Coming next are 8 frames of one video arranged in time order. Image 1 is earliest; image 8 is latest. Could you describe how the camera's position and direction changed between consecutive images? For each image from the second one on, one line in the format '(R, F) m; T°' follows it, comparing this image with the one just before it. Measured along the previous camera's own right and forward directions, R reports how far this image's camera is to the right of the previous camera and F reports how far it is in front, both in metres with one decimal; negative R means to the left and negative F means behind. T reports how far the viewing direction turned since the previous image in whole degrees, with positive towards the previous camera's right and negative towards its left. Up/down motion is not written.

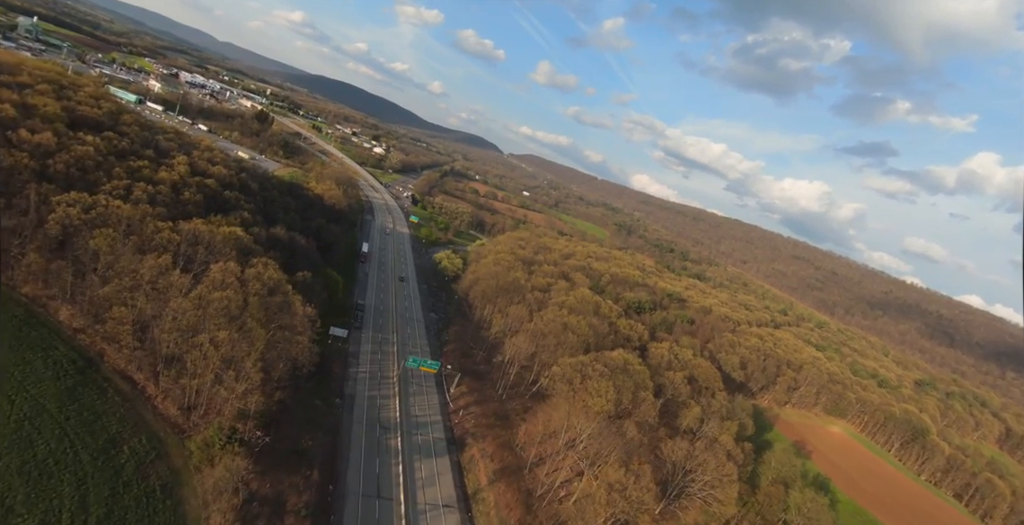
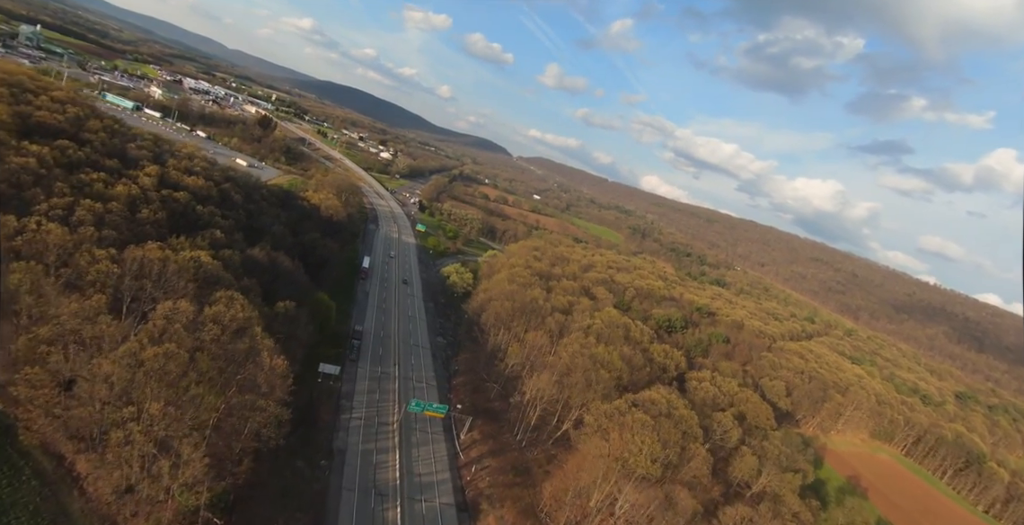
(-0.7, +6.6) m; -1°
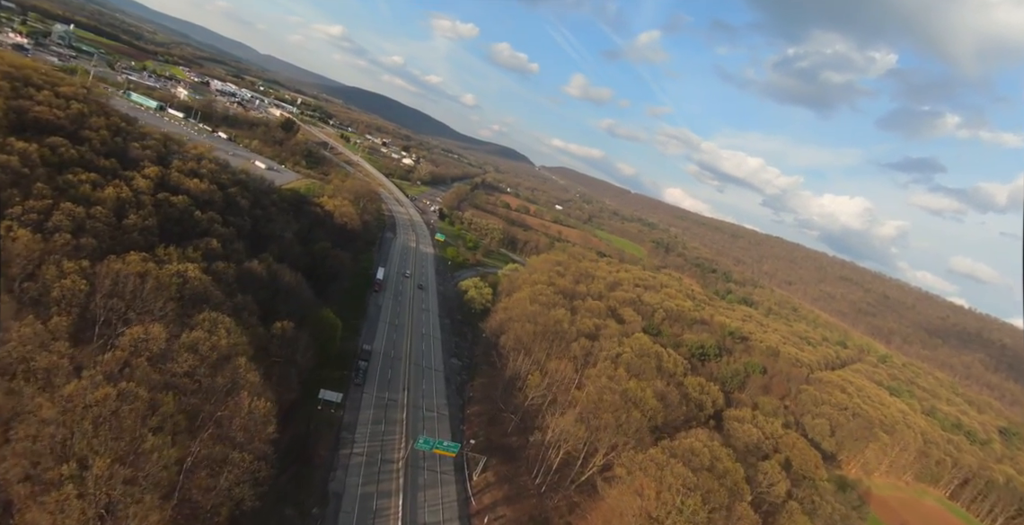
(-0.4, +3.9) m; -2°
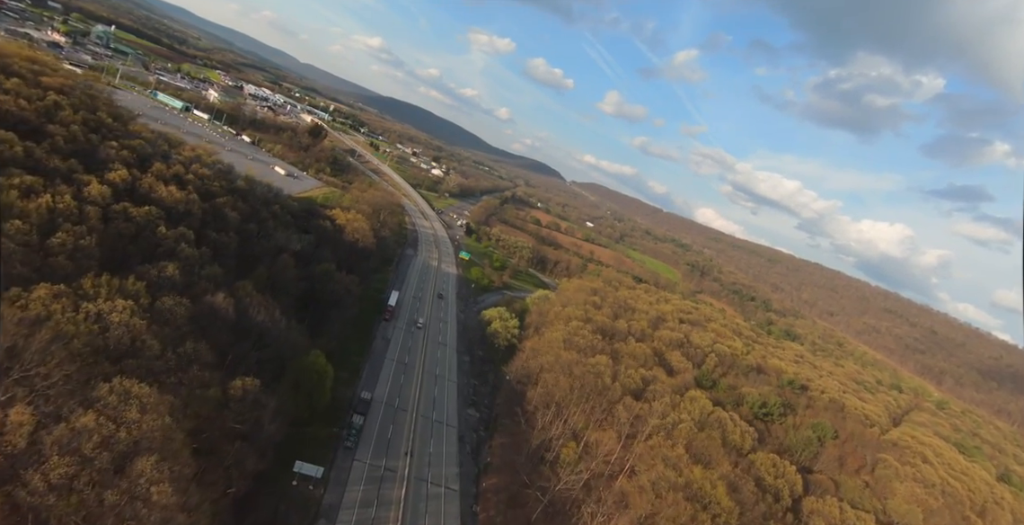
(-0.6, +7.6) m; -3°
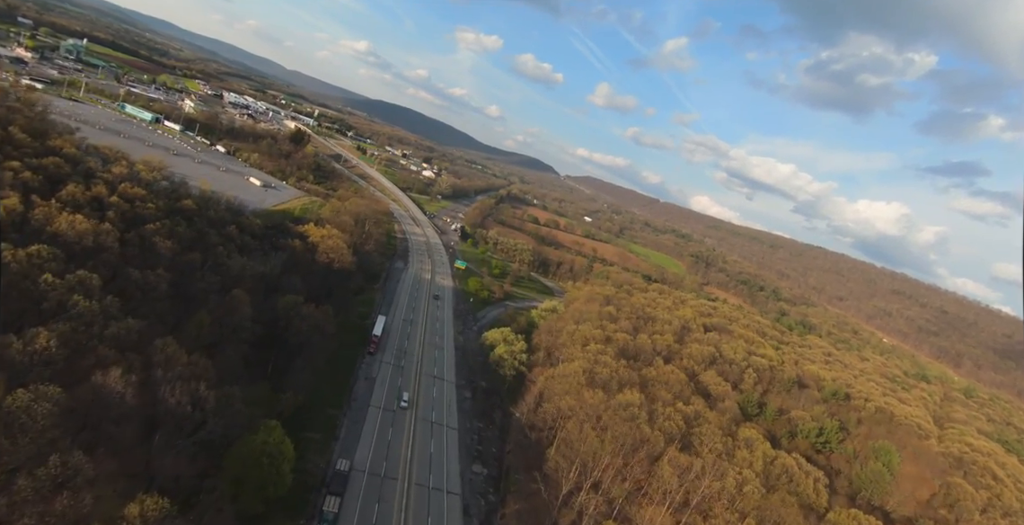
(-0.4, +7.4) m; 0°
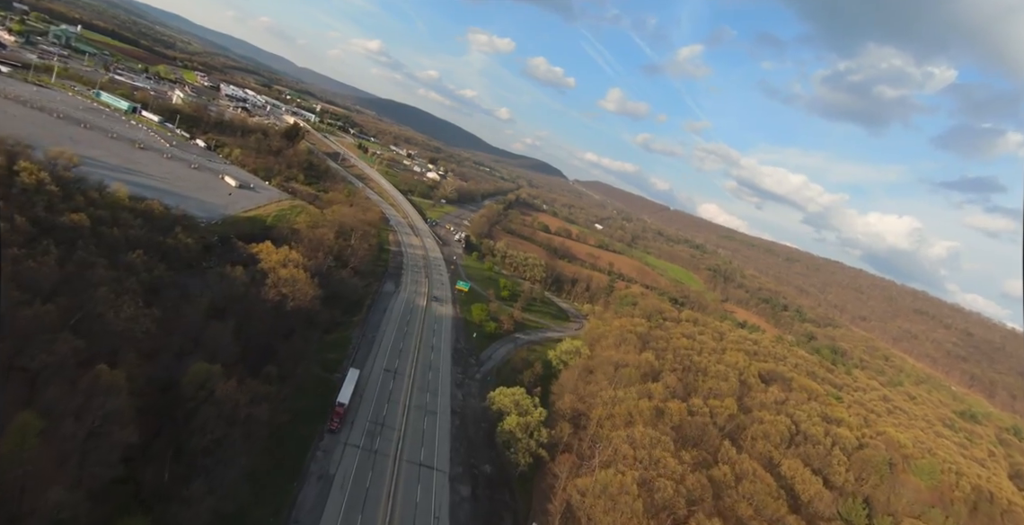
(-0.9, +11.6) m; -1°
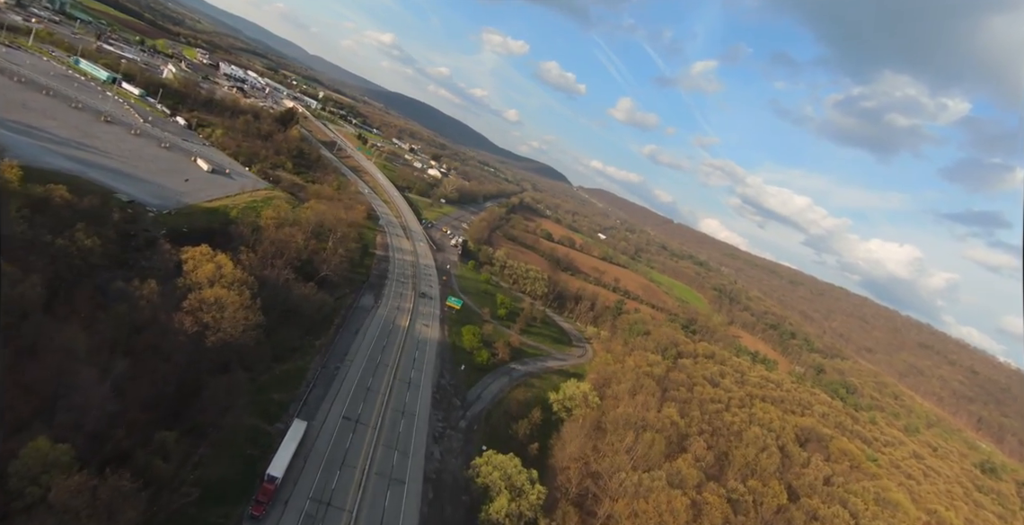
(-0.3, +8.1) m; 0°
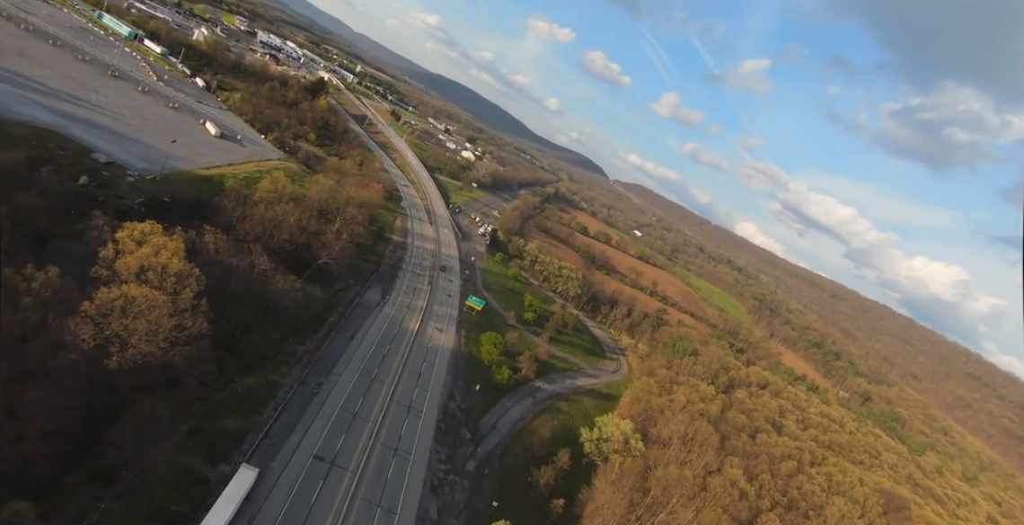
(-0.5, +7.7) m; -3°
